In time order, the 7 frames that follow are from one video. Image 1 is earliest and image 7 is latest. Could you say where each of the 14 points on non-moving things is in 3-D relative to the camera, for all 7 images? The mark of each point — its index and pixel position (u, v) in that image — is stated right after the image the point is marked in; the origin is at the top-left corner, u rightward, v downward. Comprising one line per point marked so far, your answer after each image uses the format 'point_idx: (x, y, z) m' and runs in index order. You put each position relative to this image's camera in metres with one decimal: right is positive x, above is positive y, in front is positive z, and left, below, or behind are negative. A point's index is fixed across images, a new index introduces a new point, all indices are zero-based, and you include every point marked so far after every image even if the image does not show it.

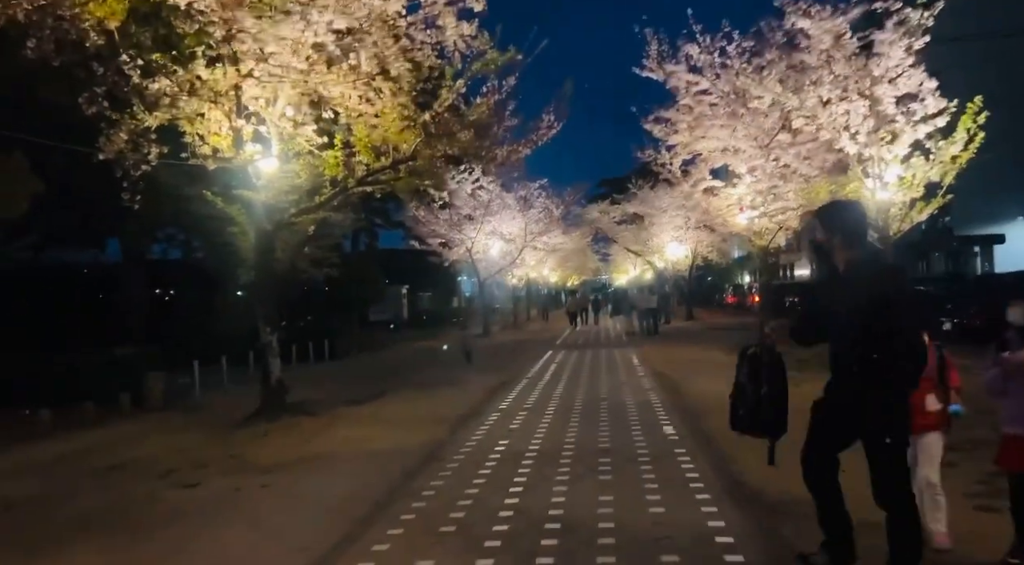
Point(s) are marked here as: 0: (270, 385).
0: (-5.3, -2.2, +13.7) m
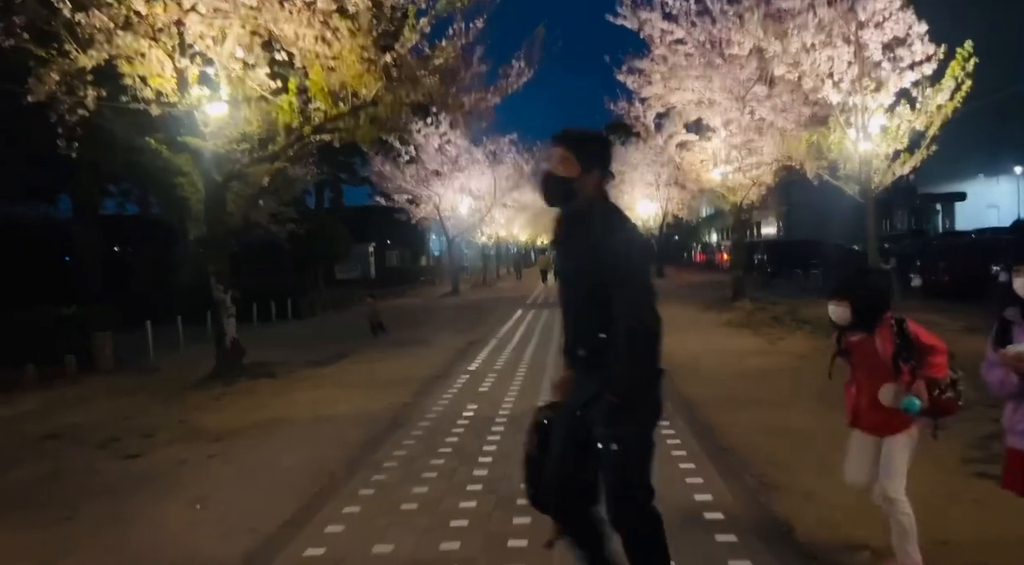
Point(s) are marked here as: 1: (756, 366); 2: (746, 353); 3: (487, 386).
0: (-5.9, -1.3, +13.0) m
1: (+4.4, -1.5, +11.6) m
2: (+4.7, -1.5, +13.0) m
3: (-0.4, -1.7, +11.5) m
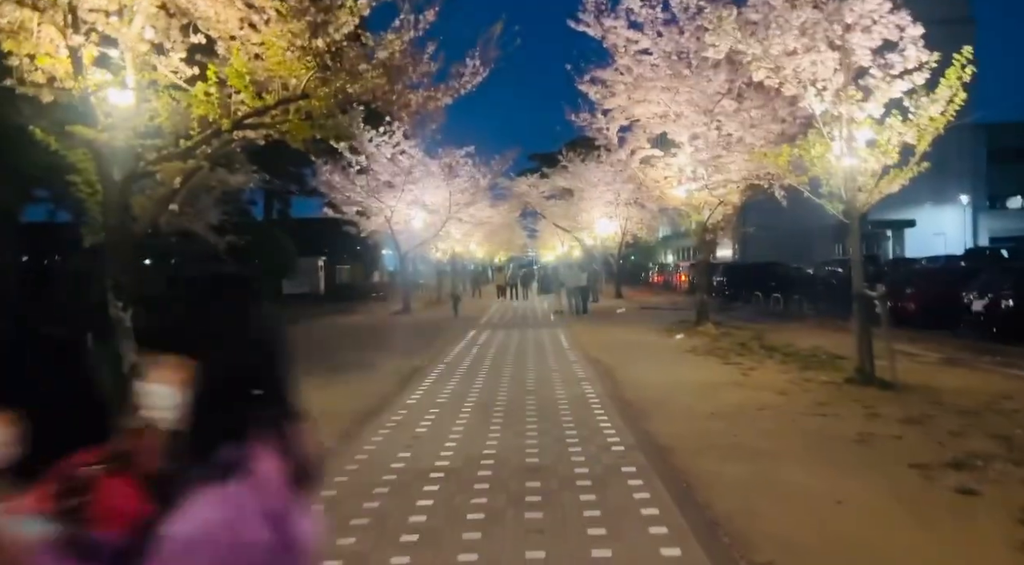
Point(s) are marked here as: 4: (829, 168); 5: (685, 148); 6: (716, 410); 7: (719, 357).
0: (-6.8, -1.6, +11.1) m
1: (+3.5, -1.9, +10.4) m
2: (+3.8, -1.9, +11.7) m
3: (-1.2, -2.0, +10.0) m
4: (+5.7, +2.1, +11.5) m
5: (+5.3, +4.2, +19.8) m
6: (+3.1, -1.9, +9.7) m
7: (+5.1, -1.8, +15.7) m
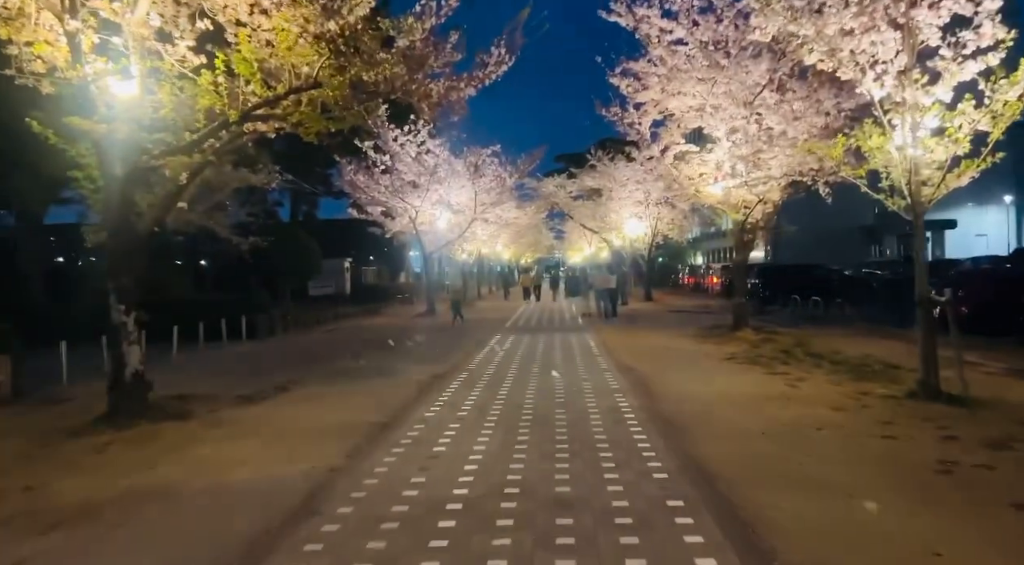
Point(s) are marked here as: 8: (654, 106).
0: (-6.4, -1.6, +10.5) m
1: (+3.9, -2.0, +9.4) m
2: (+4.2, -2.0, +10.7) m
3: (-0.8, -2.1, +9.1) m
4: (+6.1, +2.0, +10.4) m
5: (+6.1, +4.1, +18.7) m
6: (+3.5, -2.0, +8.7) m
7: (+5.7, -1.9, +14.6) m
8: (+4.4, +5.5, +19.9) m
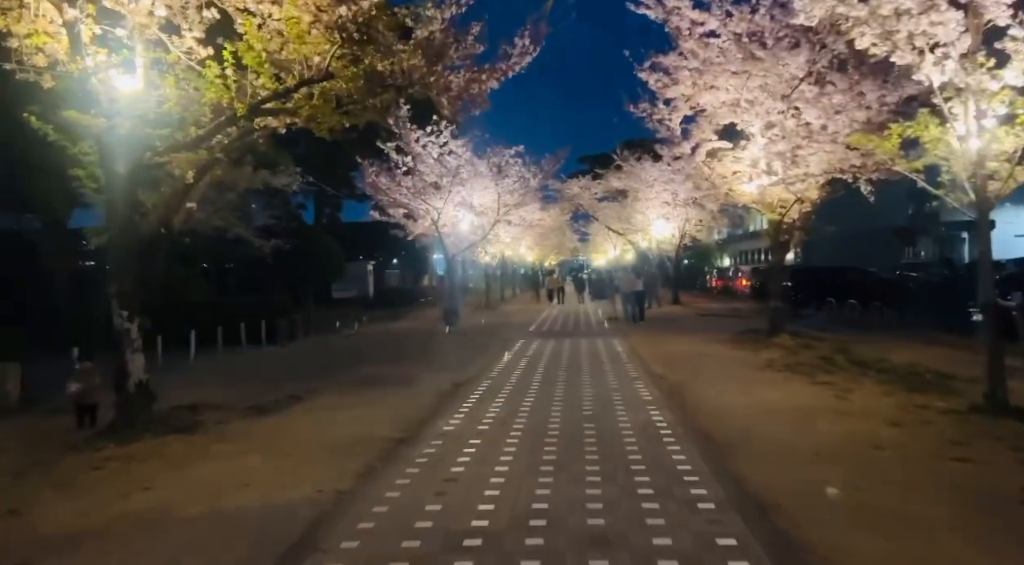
0: (-6.0, -1.7, +10.0) m
1: (+4.3, -2.0, +8.5) m
2: (+4.6, -2.0, +9.8) m
3: (-0.5, -2.1, +8.4) m
4: (+6.5, +2.0, +9.5) m
5: (+6.8, +4.0, +17.7) m
6: (+3.8, -2.0, +7.8) m
7: (+6.2, -2.0, +13.7) m
8: (+5.1, +5.4, +19.1) m
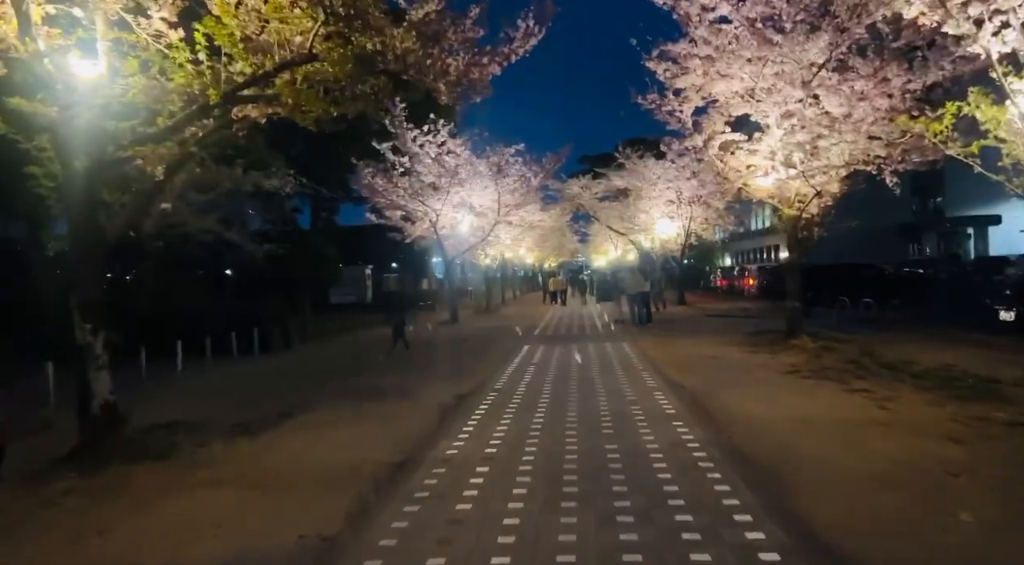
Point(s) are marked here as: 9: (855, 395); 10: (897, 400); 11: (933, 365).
0: (-5.9, -1.8, +8.9) m
1: (+4.4, -2.0, +7.5) m
2: (+4.8, -2.0, +8.8) m
3: (-0.4, -2.2, +7.4) m
4: (+6.6, +2.0, +8.5) m
5: (+6.8, +4.0, +16.7) m
6: (+3.9, -2.0, +6.8) m
7: (+6.3, -2.0, +12.6) m
8: (+5.2, +5.4, +18.1) m
9: (+5.9, -2.0, +11.1) m
10: (+6.3, -2.0, +10.5) m
11: (+9.2, -1.8, +14.0) m
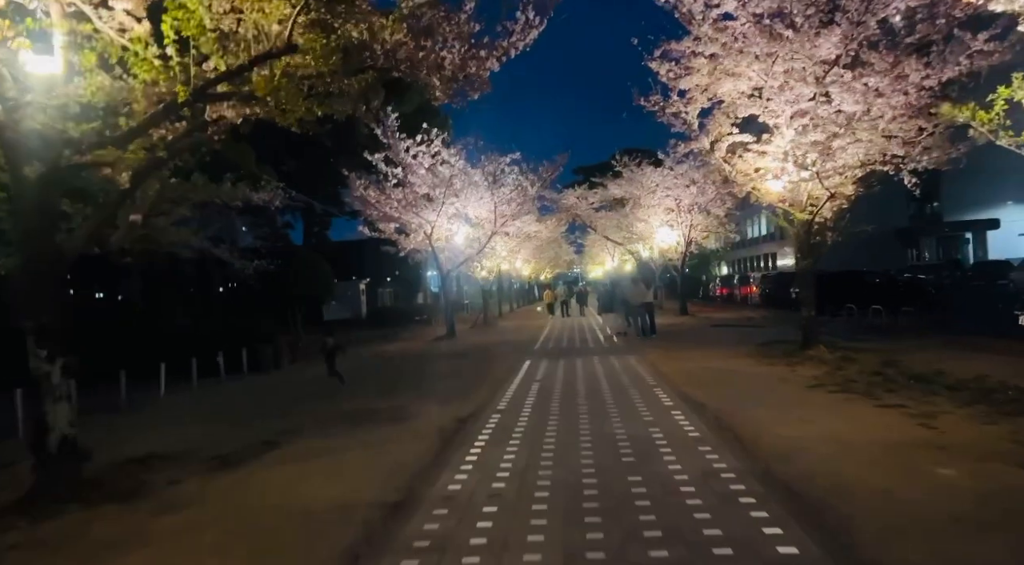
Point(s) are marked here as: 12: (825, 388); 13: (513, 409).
0: (-5.8, -2.1, +7.9) m
1: (+4.5, -2.1, +6.6) m
2: (+4.9, -2.1, +7.9) m
3: (-0.2, -2.3, +6.5) m
4: (+6.6, +2.0, +7.7) m
5: (+6.8, +3.8, +16.0) m
6: (+4.0, -2.1, +5.9) m
7: (+6.4, -2.1, +11.7) m
8: (+5.1, +5.1, +17.3) m
9: (+6.0, -2.1, +10.2) m
10: (+6.4, -2.0, +9.7) m
11: (+9.3, -1.9, +13.1) m
12: (+6.2, -2.1, +12.7) m
13: (0.0, -2.5, +12.9) m
